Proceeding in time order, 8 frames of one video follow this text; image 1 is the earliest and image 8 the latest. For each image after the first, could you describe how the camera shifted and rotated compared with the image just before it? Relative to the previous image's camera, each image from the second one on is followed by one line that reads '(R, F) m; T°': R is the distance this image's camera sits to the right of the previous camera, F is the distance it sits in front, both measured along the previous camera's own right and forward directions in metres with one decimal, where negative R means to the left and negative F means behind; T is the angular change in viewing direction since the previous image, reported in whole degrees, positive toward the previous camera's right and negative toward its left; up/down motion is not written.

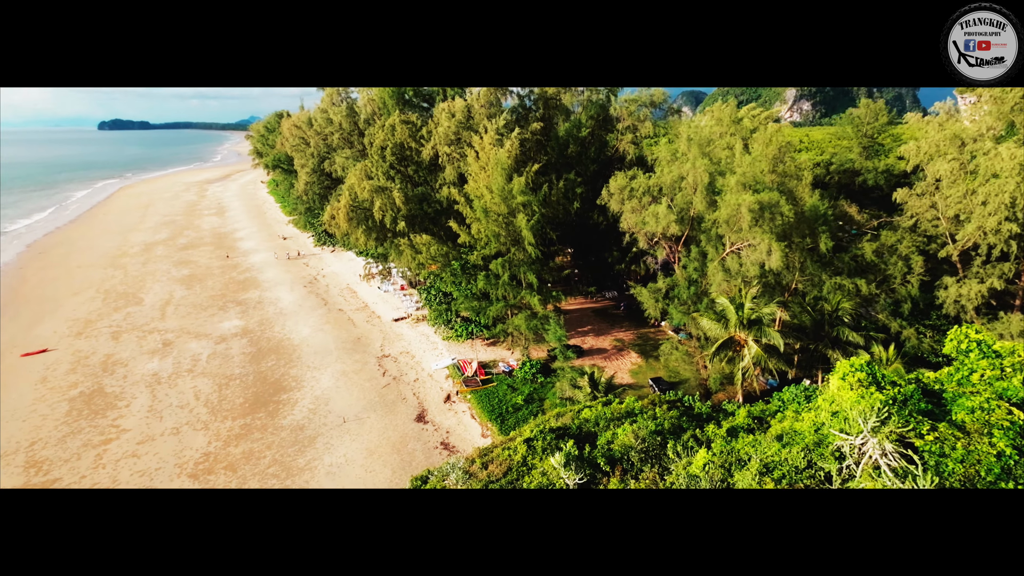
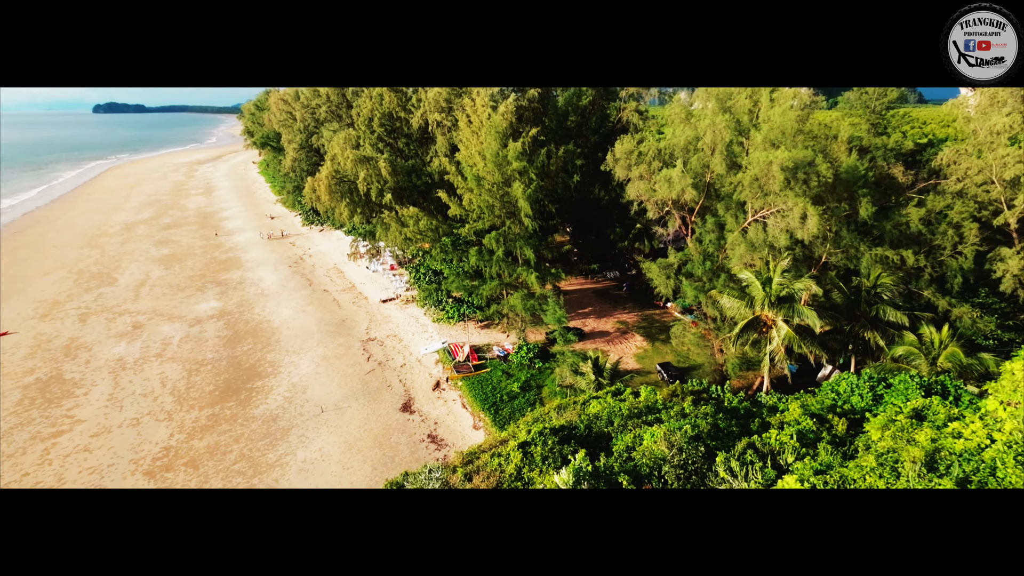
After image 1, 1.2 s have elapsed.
(+0.1, +2.5) m; 0°
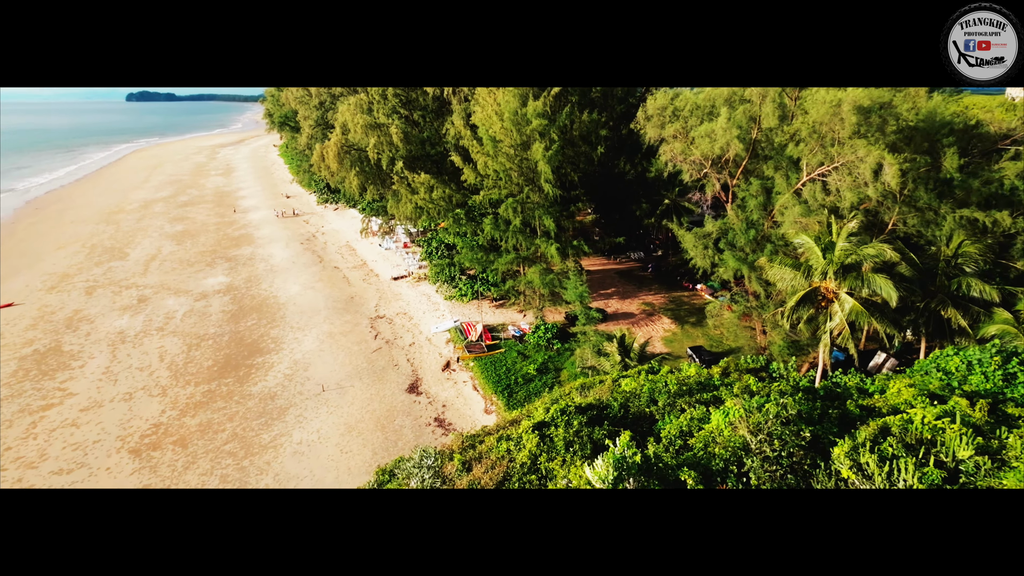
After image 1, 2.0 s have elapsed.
(0.0, +2.1) m; -2°
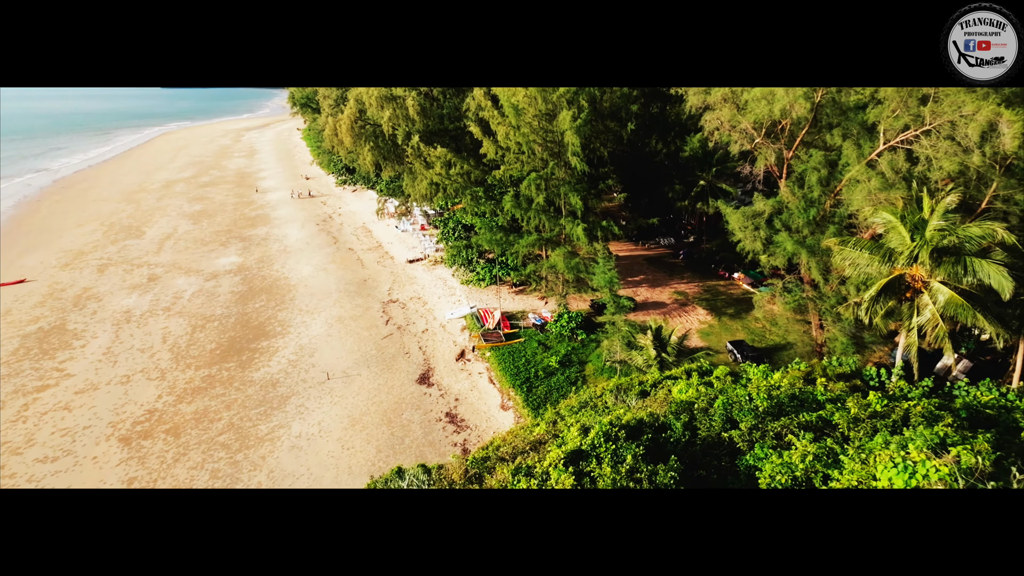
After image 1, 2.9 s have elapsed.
(-0.1, +2.0) m; -2°
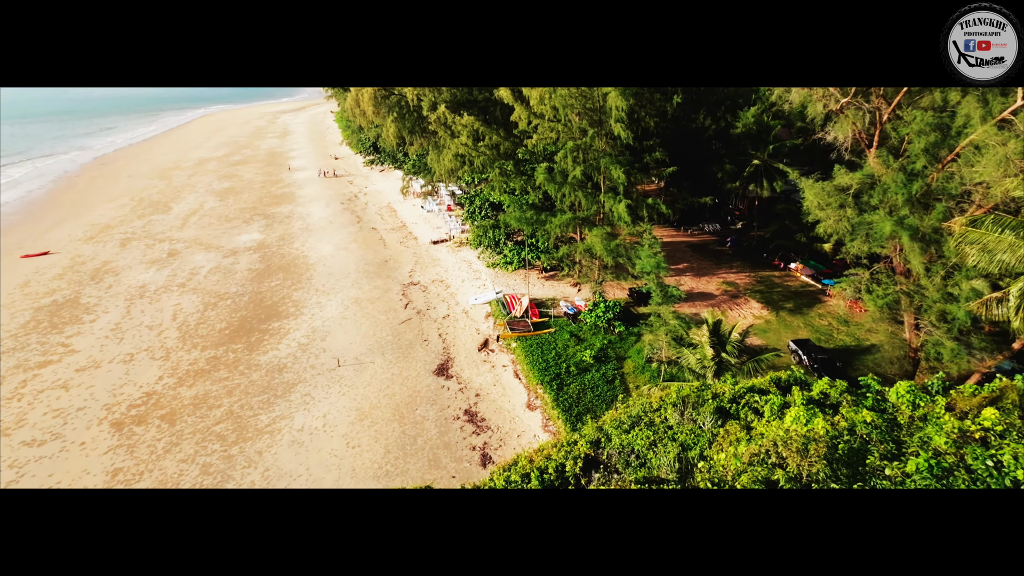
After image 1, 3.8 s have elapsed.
(-0.1, +2.2) m; -3°
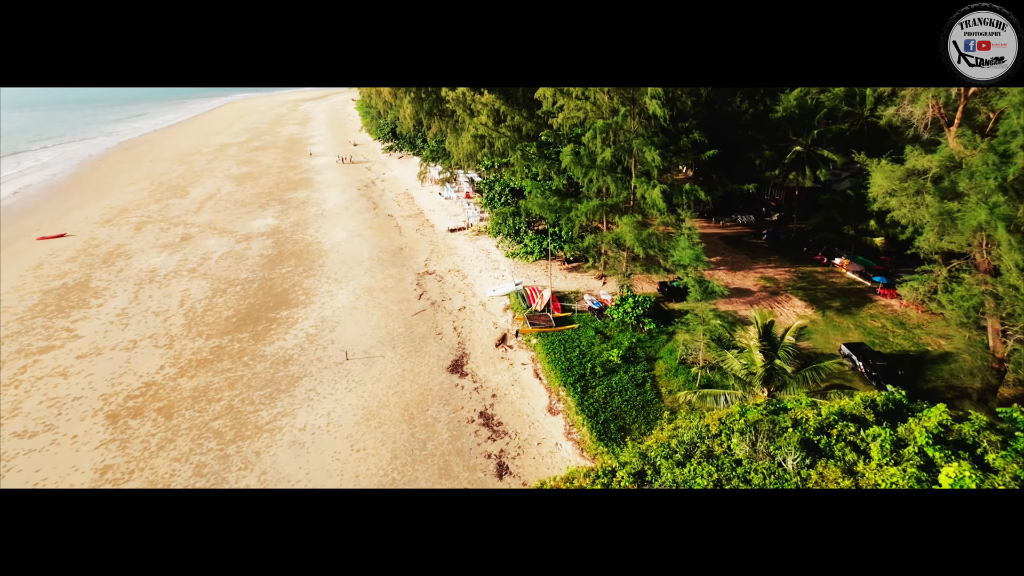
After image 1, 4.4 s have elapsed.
(-0.1, +1.4) m; -2°
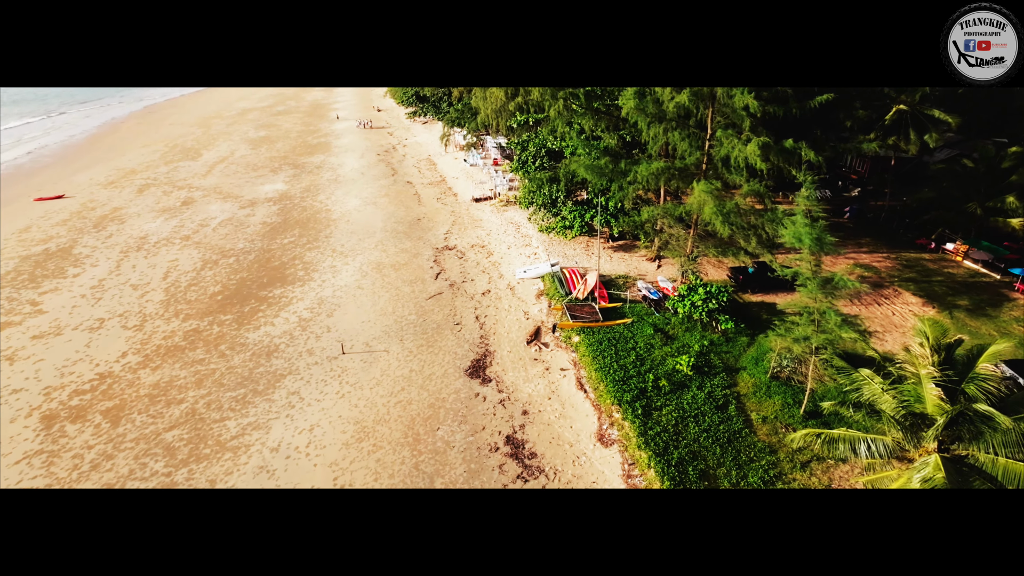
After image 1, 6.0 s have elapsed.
(-0.4, +3.6) m; -3°
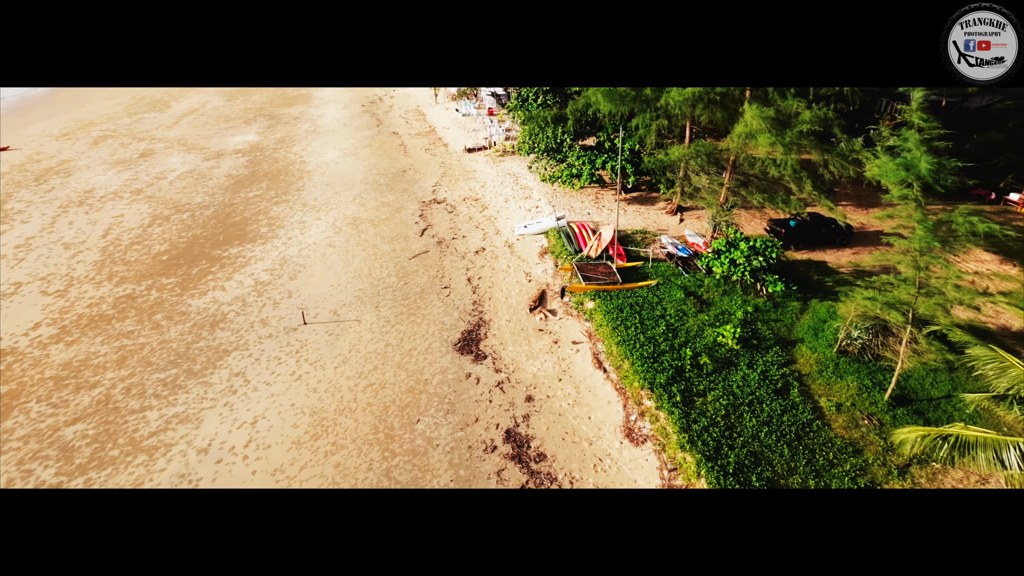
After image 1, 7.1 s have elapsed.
(-0.1, +2.6) m; 0°
